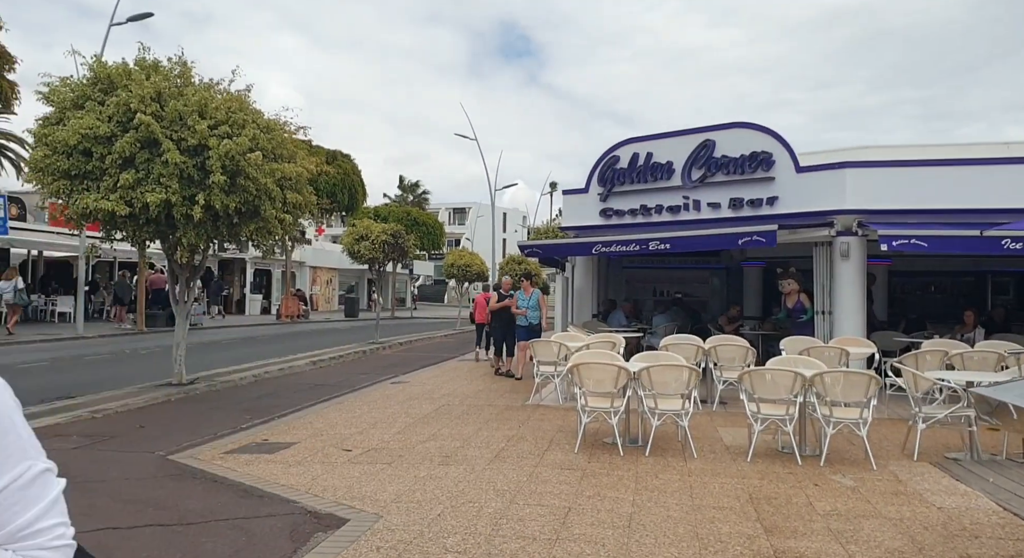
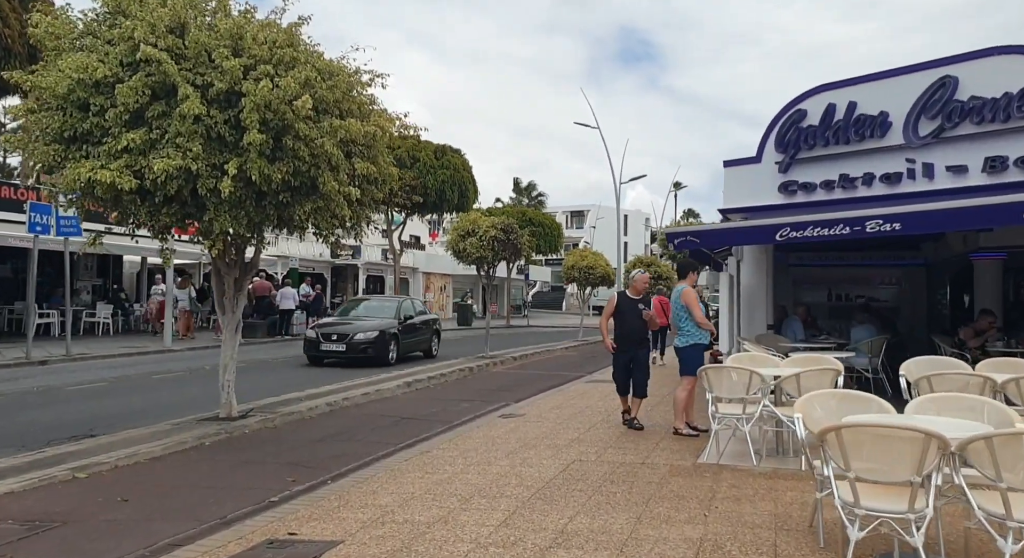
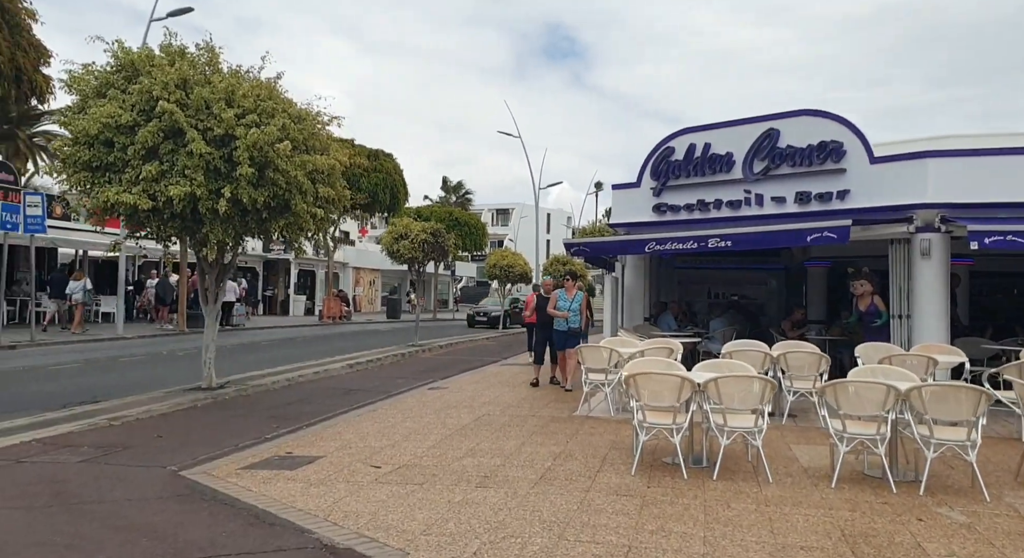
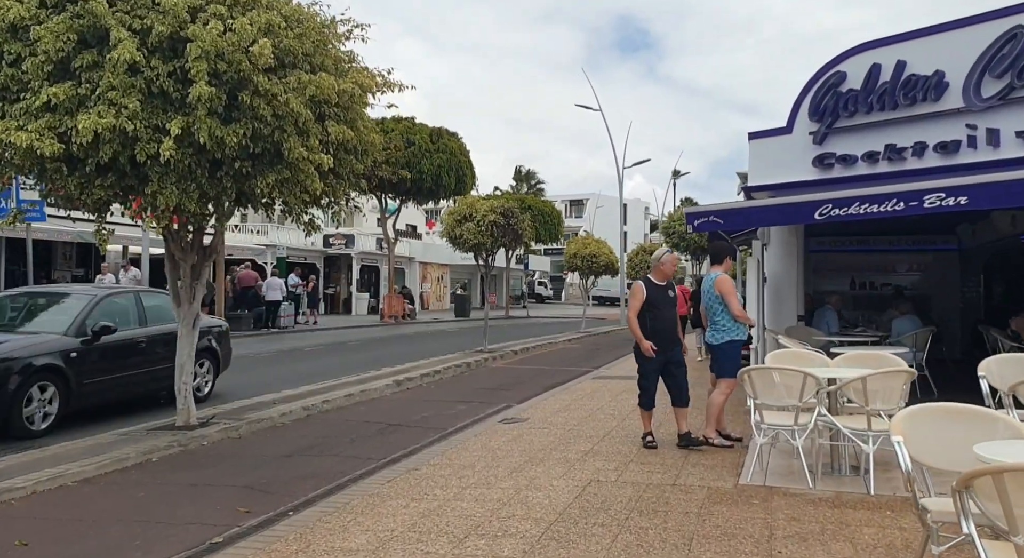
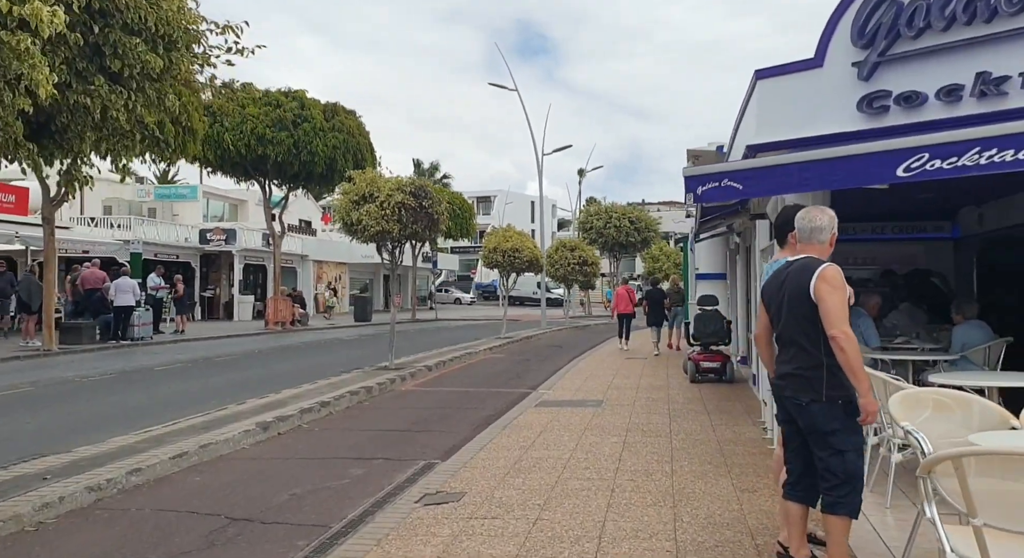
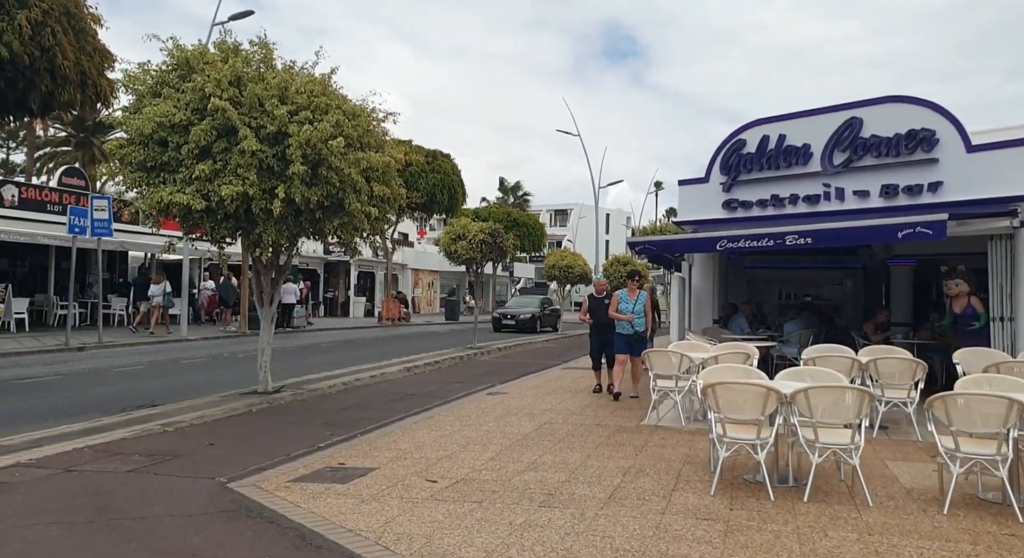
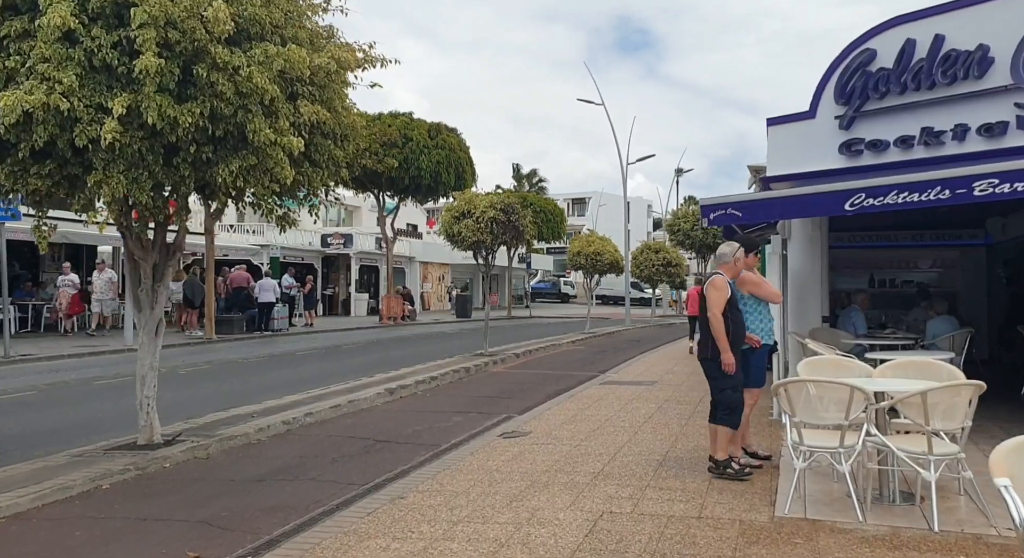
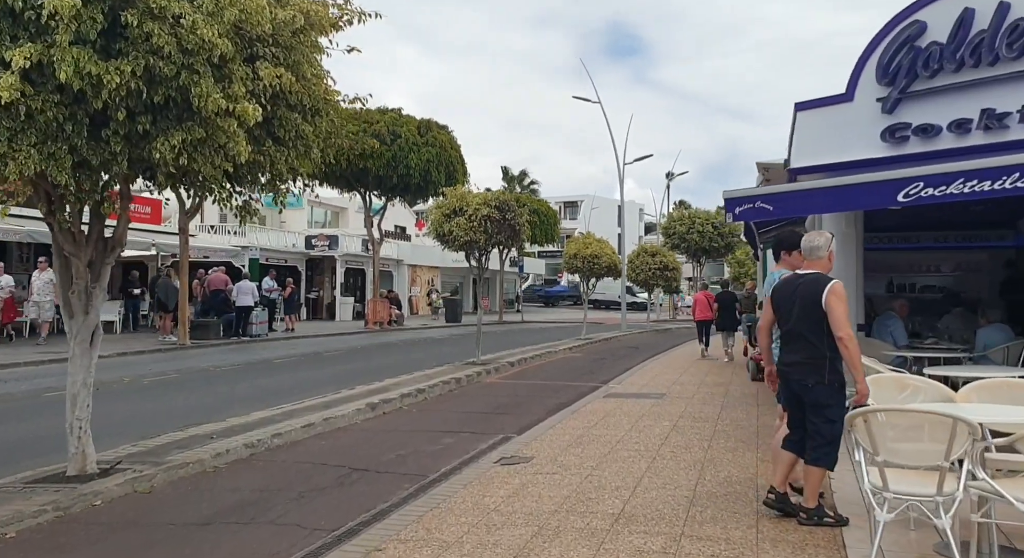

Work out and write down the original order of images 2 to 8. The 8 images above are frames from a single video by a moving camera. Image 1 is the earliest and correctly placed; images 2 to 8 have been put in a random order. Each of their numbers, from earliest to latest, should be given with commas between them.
3, 6, 2, 4, 7, 8, 5
